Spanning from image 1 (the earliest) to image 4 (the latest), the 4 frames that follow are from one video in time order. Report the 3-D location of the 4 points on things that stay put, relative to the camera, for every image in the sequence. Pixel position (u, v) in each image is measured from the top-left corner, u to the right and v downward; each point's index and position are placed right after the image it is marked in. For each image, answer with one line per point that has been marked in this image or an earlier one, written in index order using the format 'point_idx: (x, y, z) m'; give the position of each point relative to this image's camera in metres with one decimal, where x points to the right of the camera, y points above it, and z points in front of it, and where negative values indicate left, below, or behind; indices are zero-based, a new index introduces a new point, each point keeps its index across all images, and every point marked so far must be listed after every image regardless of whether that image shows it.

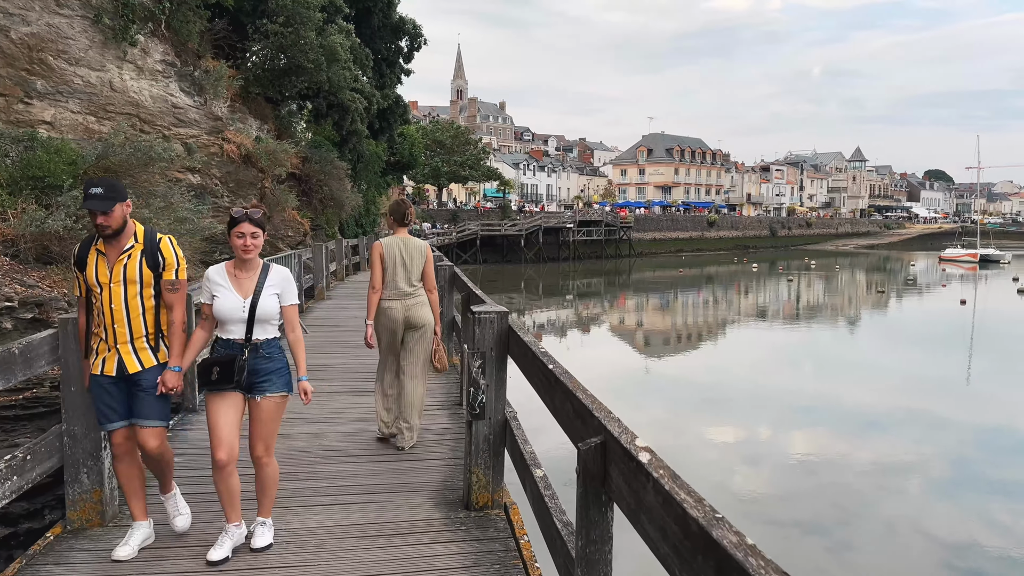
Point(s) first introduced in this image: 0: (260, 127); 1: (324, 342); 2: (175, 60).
0: (-5.6, +3.6, +15.4) m
1: (-1.9, -0.6, +7.1) m
2: (-5.9, +4.0, +12.1) m
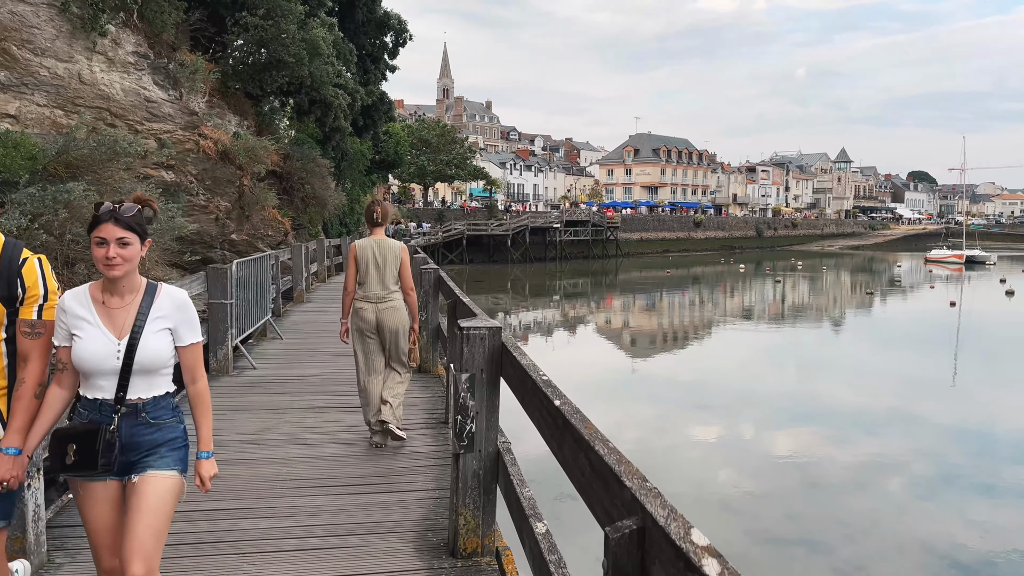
0: (-5.8, +3.5, +14.9) m
1: (-2.0, -0.6, +6.7) m
2: (-6.1, +4.0, +11.6) m
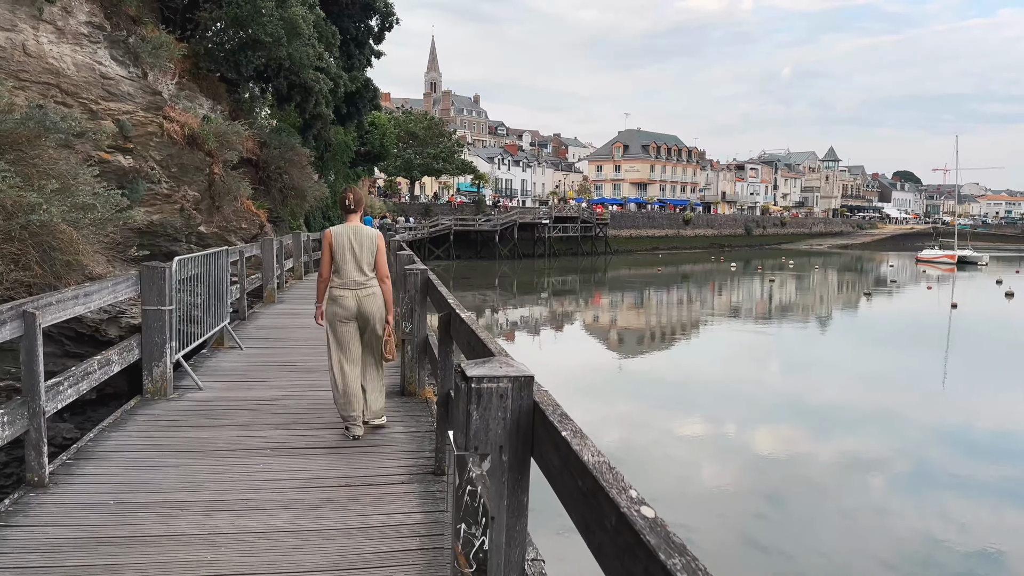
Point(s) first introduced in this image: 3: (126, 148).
0: (-6.0, +3.6, +13.8) m
1: (-2.0, -0.6, +5.7) m
2: (-6.2, +4.0, +10.5) m
3: (-5.3, +1.9, +9.5) m
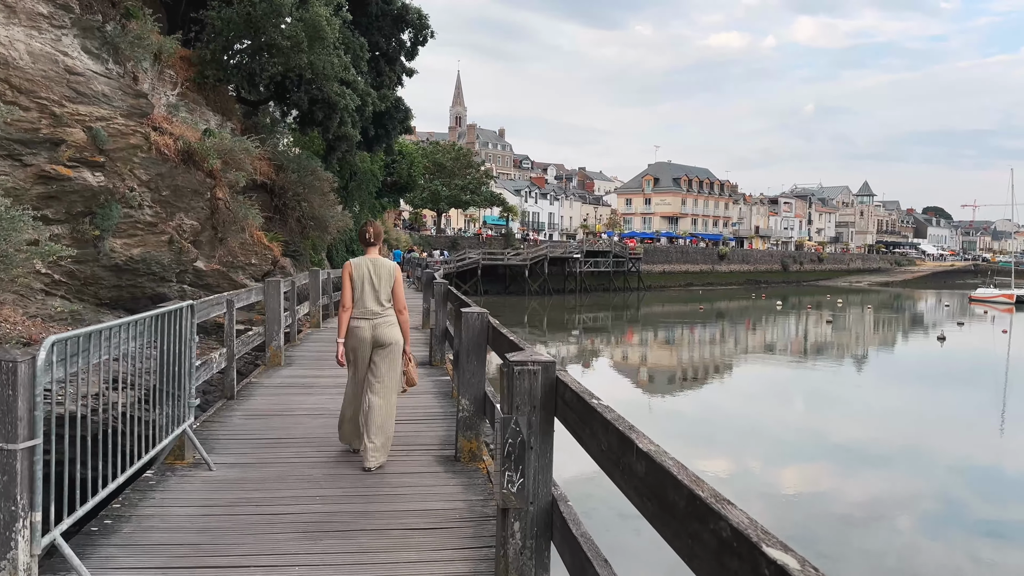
0: (-5.0, +2.8, +11.7) m
1: (-1.3, -1.0, +3.3) m
2: (-5.2, +3.4, +8.5) m
3: (-4.4, +1.3, +7.4) m
